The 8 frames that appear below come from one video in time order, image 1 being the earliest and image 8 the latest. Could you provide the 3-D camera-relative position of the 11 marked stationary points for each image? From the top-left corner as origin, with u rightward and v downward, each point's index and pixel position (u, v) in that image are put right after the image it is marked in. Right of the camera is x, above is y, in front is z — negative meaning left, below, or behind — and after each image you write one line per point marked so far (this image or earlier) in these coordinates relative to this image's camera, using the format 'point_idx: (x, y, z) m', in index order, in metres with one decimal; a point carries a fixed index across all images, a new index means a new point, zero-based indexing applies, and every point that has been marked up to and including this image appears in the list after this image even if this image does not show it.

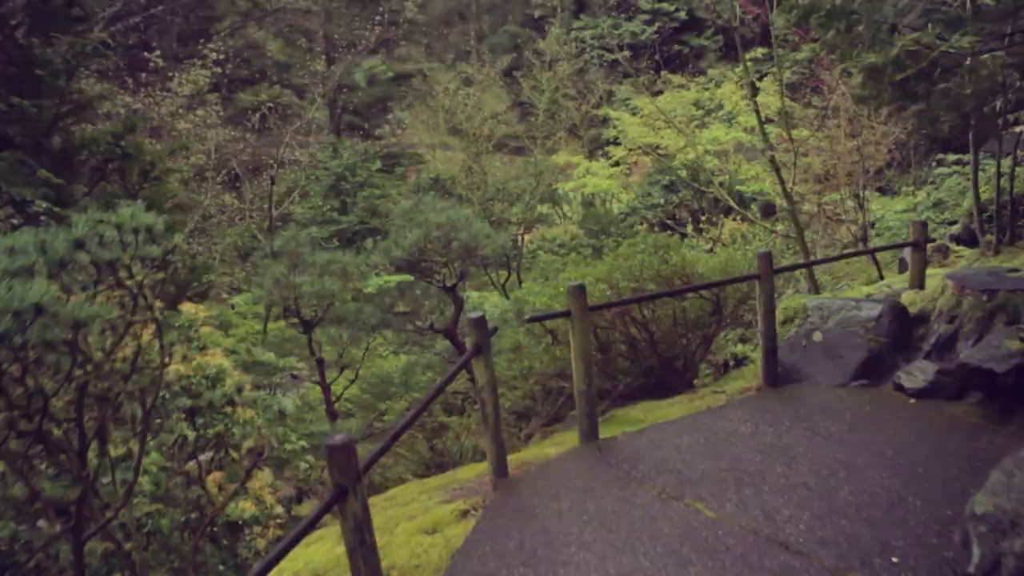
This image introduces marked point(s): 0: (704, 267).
0: (+0.8, +0.1, +4.7) m
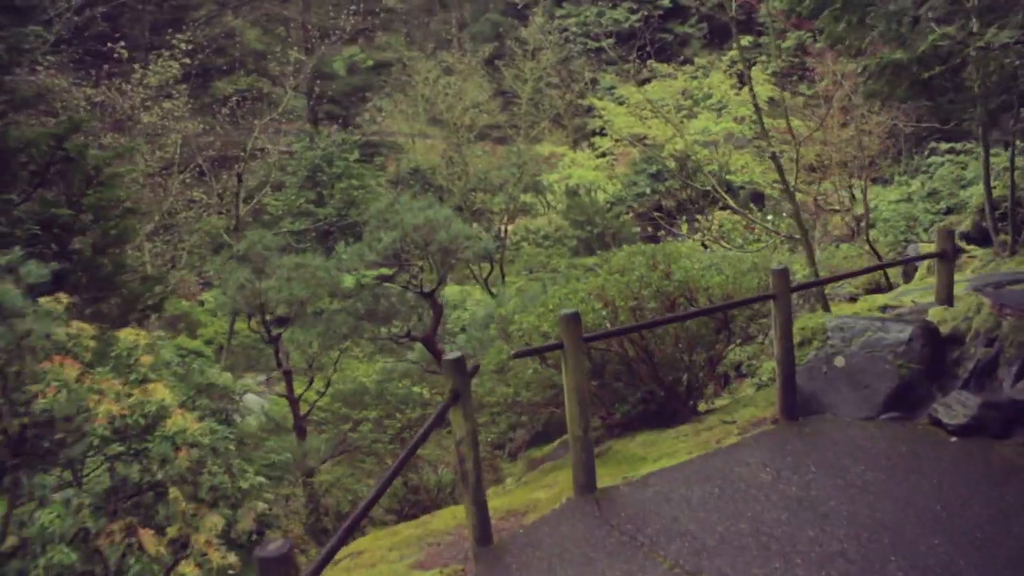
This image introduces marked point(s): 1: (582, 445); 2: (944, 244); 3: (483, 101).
0: (+0.7, 0.0, +4.2) m
1: (+0.2, -0.4, +3.0) m
2: (+1.5, +0.1, +3.9) m
3: (-0.3, +2.2, +13.5) m
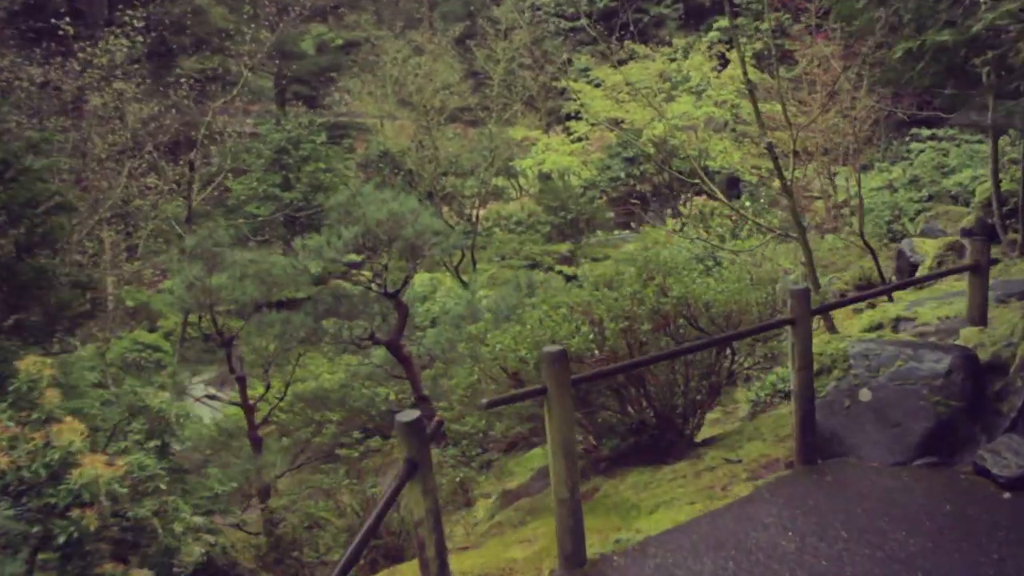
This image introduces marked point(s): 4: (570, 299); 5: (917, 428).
0: (+0.7, 0.0, +3.7) m
1: (+0.1, -0.5, +2.4) m
2: (+1.4, +0.1, +3.4) m
3: (-0.6, +2.3, +12.9) m
4: (+0.2, 0.0, +3.8) m
5: (+1.0, -0.4, +2.9) m
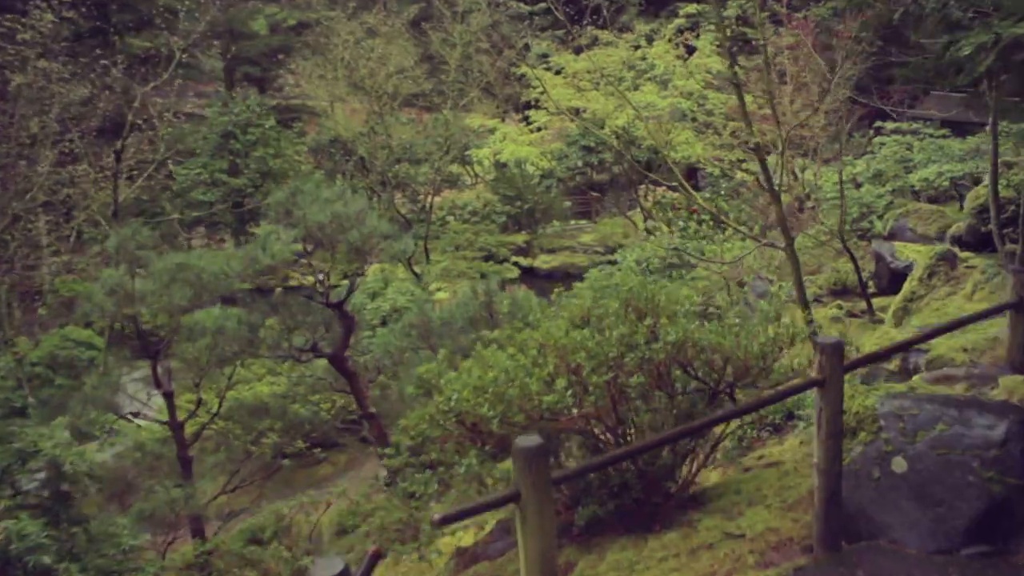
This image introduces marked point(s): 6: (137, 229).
0: (+0.5, -0.1, +3.2) m
1: (+0.1, -0.6, +1.9) m
2: (+1.3, 0.0, +2.9) m
3: (-1.1, +2.4, +12.3) m
4: (+0.1, -0.1, +3.2) m
5: (+1.0, -0.5, +2.4) m
6: (-2.1, +0.3, +6.3) m
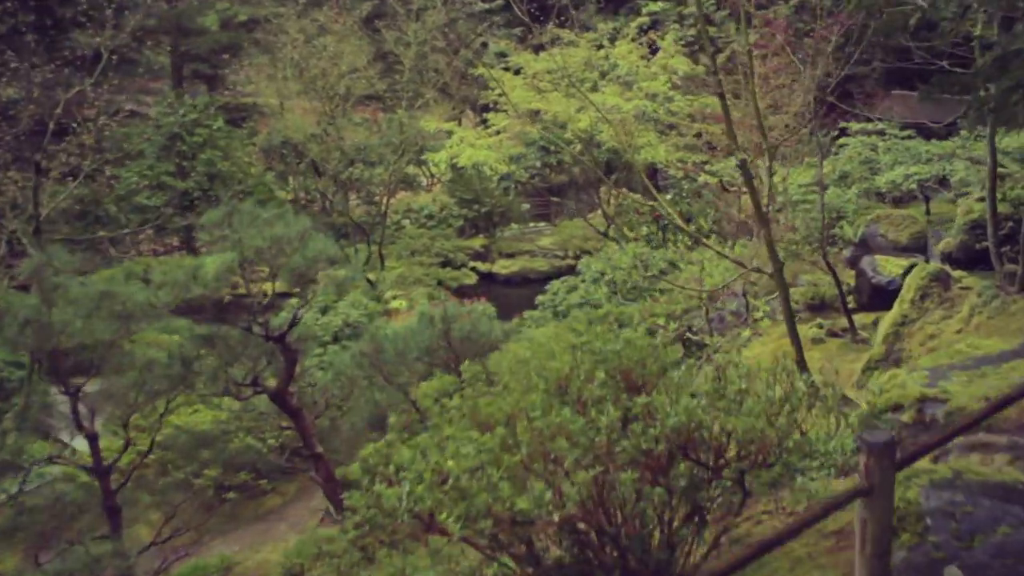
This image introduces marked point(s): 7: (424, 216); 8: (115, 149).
0: (+0.5, -0.3, +2.7) m
1: (0.0, -0.7, +1.4) m
2: (+1.2, -0.1, +2.5) m
3: (-1.6, +2.3, +11.7) m
4: (0.0, -0.3, +2.7) m
5: (+0.9, -0.6, +1.9) m
6: (-2.3, +0.2, +5.7) m
7: (-0.9, +0.8, +12.3) m
8: (-3.4, +1.2, +9.8) m
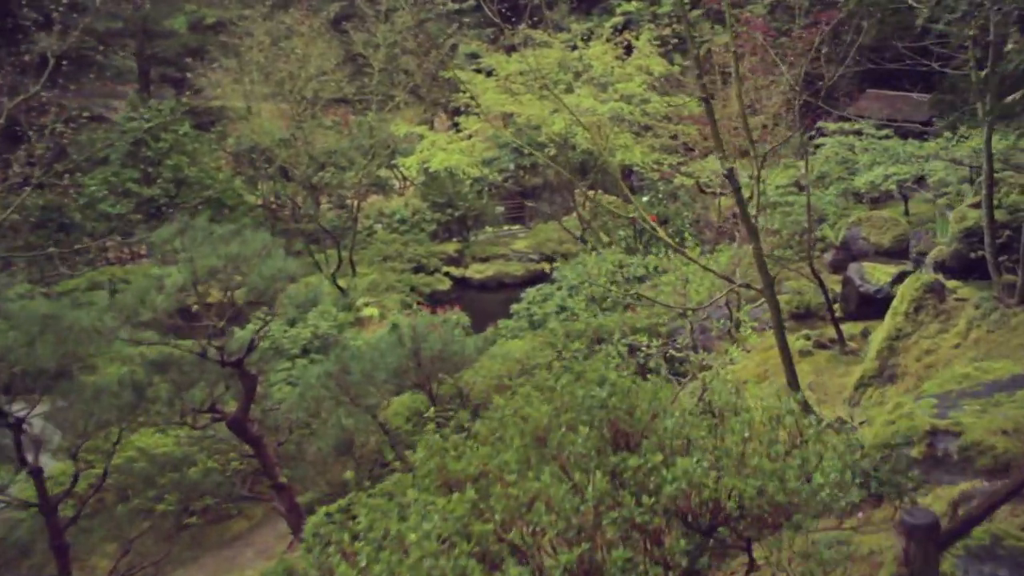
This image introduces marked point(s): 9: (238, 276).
0: (+0.4, -0.3, +2.4) m
1: (0.0, -0.8, +1.1) m
2: (+1.2, -0.2, +2.2) m
3: (-1.8, +2.2, +11.4) m
4: (-0.1, -0.3, +2.4) m
5: (+0.9, -0.7, +1.6) m
6: (-2.4, +0.1, +5.3) m
7: (-1.2, +0.7, +11.9) m
8: (-3.7, +1.0, +9.4) m
9: (-1.2, 0.0, +5.0) m
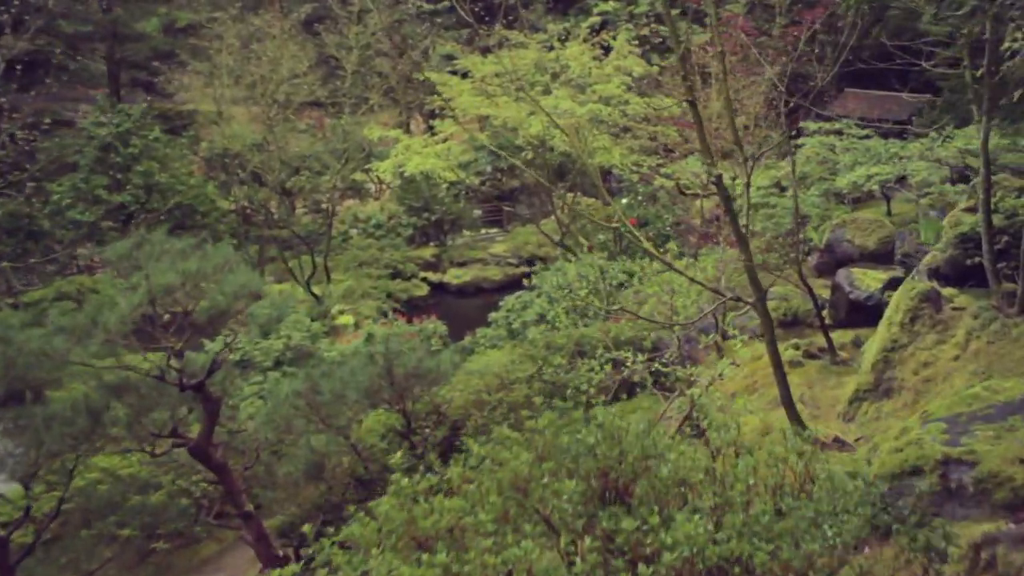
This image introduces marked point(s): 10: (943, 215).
0: (+0.4, -0.4, +2.1) m
1: (0.0, -0.9, +0.8) m
2: (+1.1, -0.2, +1.9) m
3: (-2.1, +2.1, +11.1) m
4: (-0.1, -0.4, +2.1) m
5: (+0.8, -0.7, +1.4) m
6: (-2.5, 0.0, +5.0) m
7: (-1.4, +0.6, +11.7) m
8: (-3.9, +0.9, +9.1) m
9: (-1.3, 0.0, +4.7) m
10: (+3.3, +0.6, +8.8) m
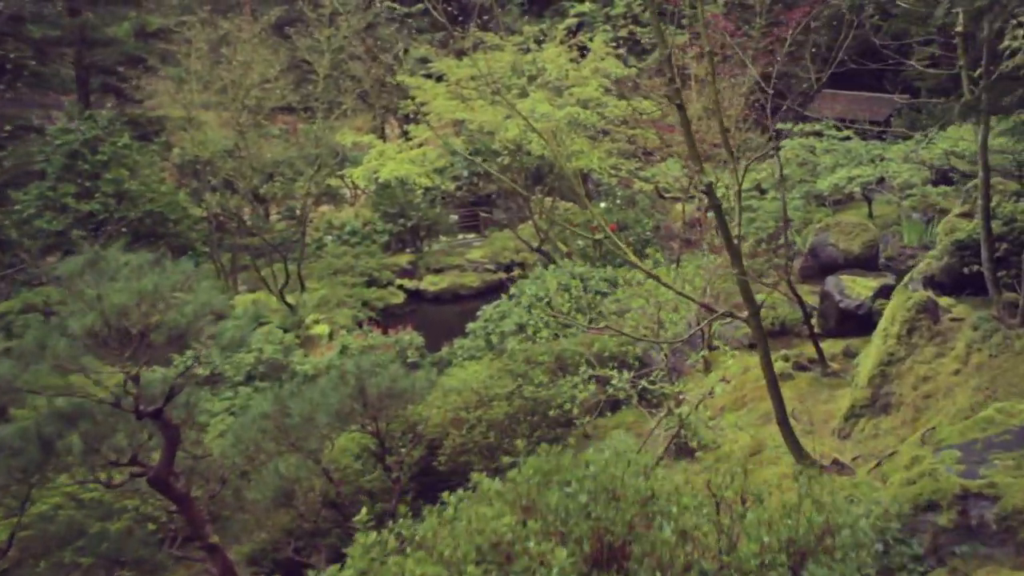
0: (+0.3, -0.4, +1.9) m
1: (0.0, -0.9, +0.5) m
2: (+1.1, -0.3, +1.7) m
3: (-2.3, +2.0, +10.8) m
4: (-0.1, -0.5, +1.9) m
5: (+0.8, -0.8, +1.2) m
6: (-2.6, -0.1, +4.7) m
7: (-1.7, +0.5, +11.4) m
8: (-4.0, +0.8, +8.7) m
9: (-1.4, -0.1, +4.4) m
10: (+3.1, +0.5, +8.6) m
